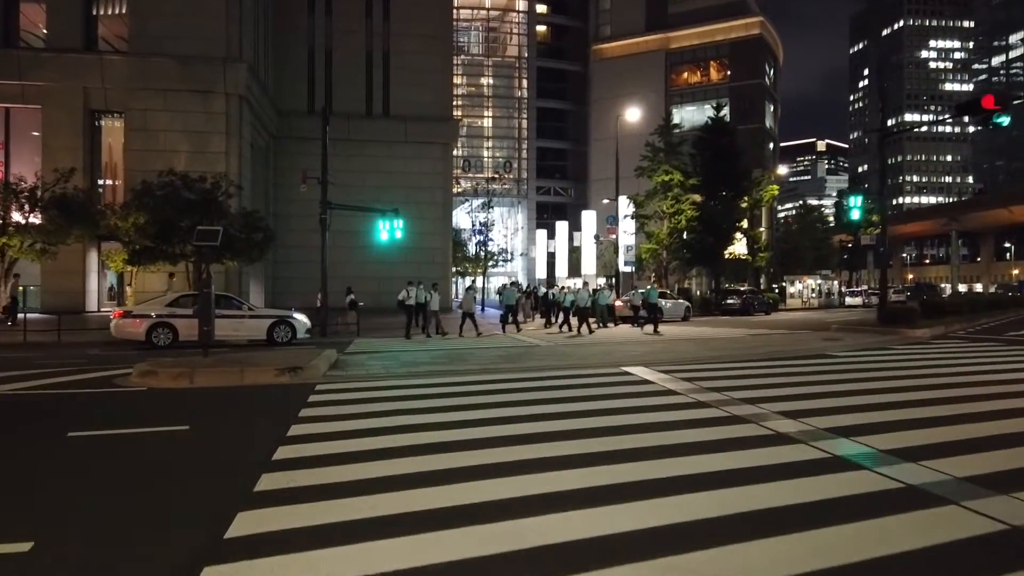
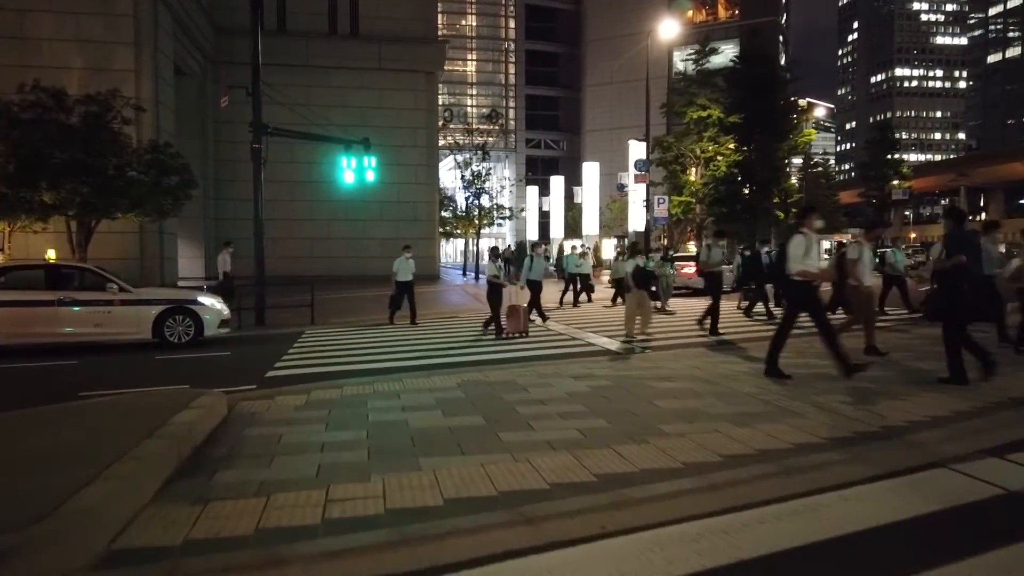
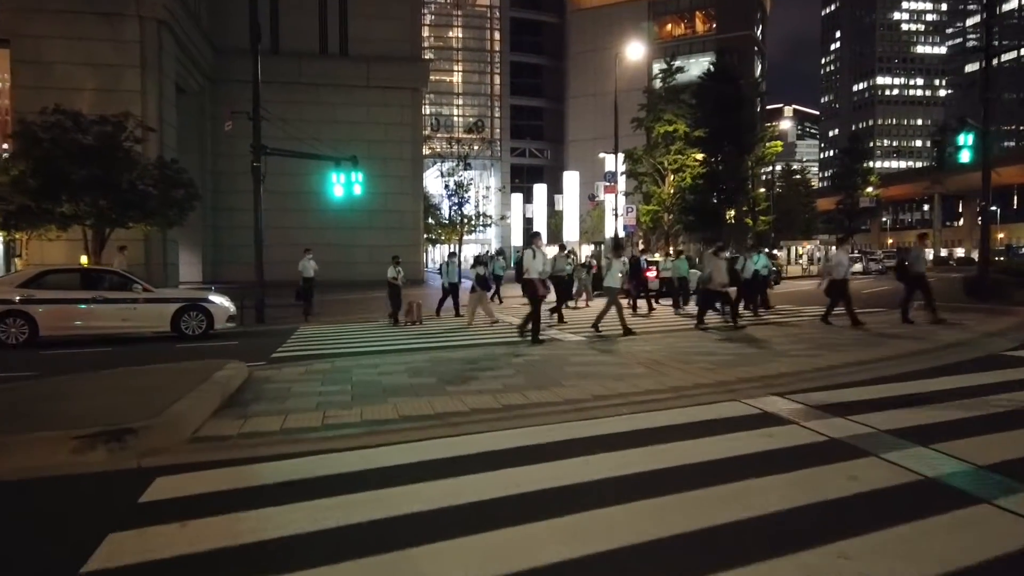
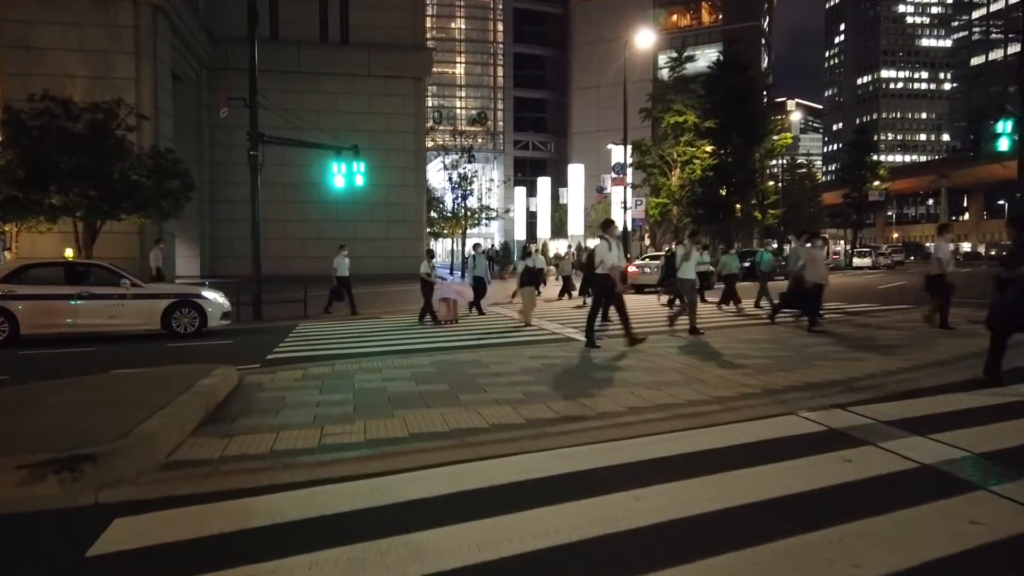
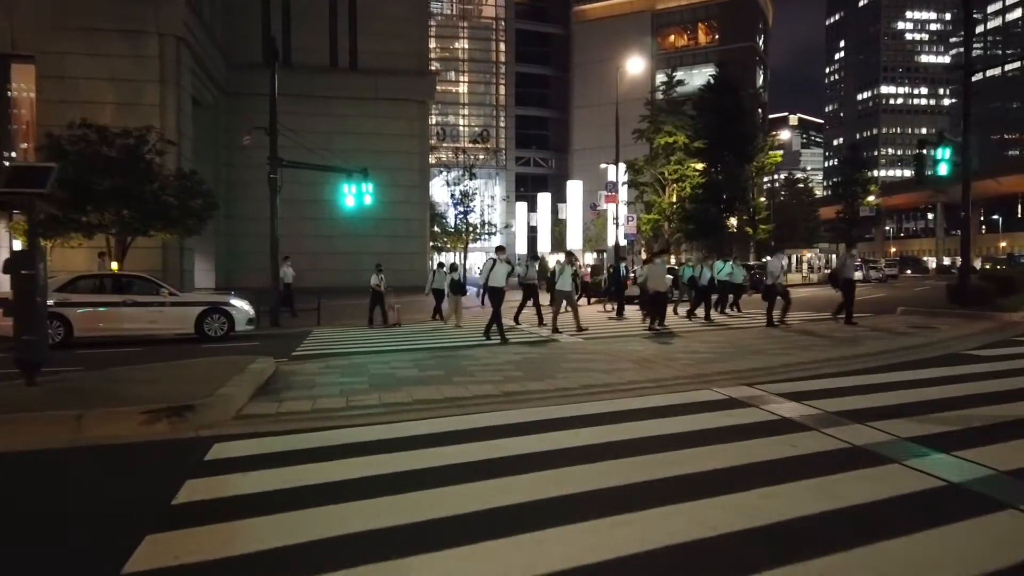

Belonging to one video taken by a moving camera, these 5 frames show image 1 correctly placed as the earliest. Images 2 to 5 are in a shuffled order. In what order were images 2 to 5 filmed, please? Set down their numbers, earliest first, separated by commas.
5, 3, 4, 2
